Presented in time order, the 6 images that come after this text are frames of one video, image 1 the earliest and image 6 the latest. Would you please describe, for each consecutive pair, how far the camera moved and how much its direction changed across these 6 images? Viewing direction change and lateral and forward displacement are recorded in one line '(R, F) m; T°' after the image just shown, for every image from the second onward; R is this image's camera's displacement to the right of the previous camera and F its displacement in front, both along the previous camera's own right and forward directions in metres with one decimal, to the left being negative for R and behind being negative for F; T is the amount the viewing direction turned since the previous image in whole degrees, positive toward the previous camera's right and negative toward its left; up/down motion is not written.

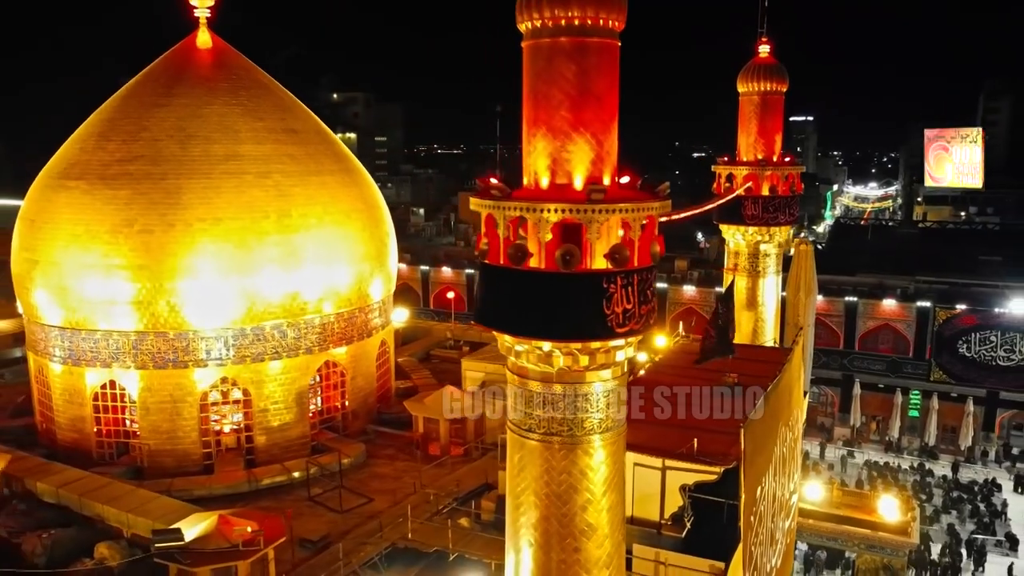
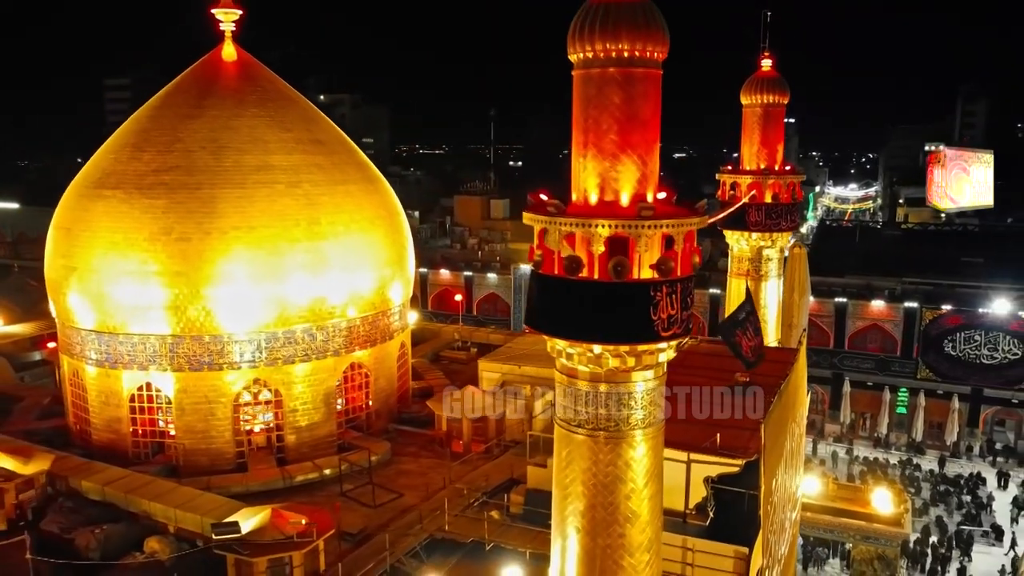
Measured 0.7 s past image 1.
(-0.5, -0.5) m; +1°
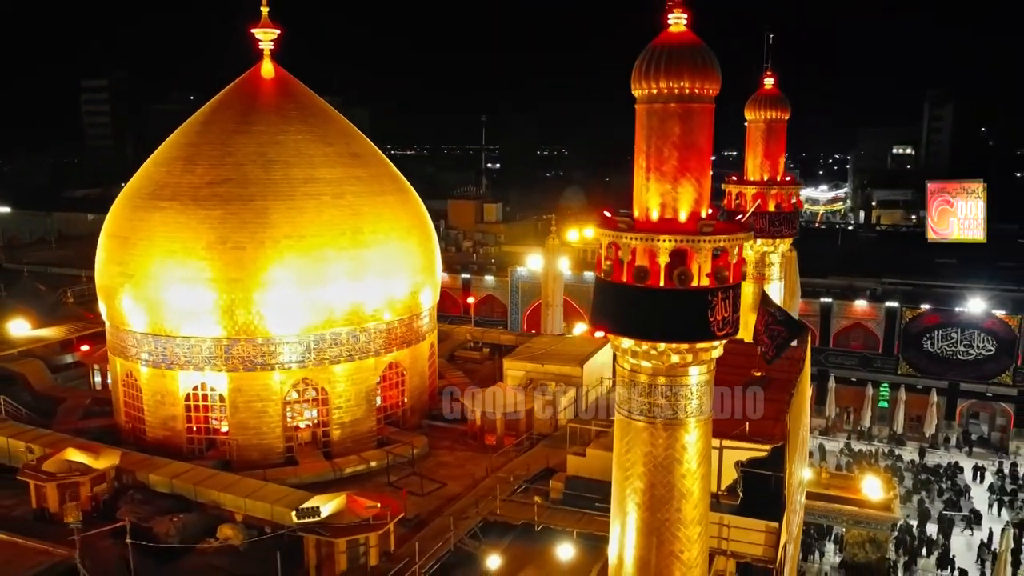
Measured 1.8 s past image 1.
(-0.8, -0.8) m; +2°
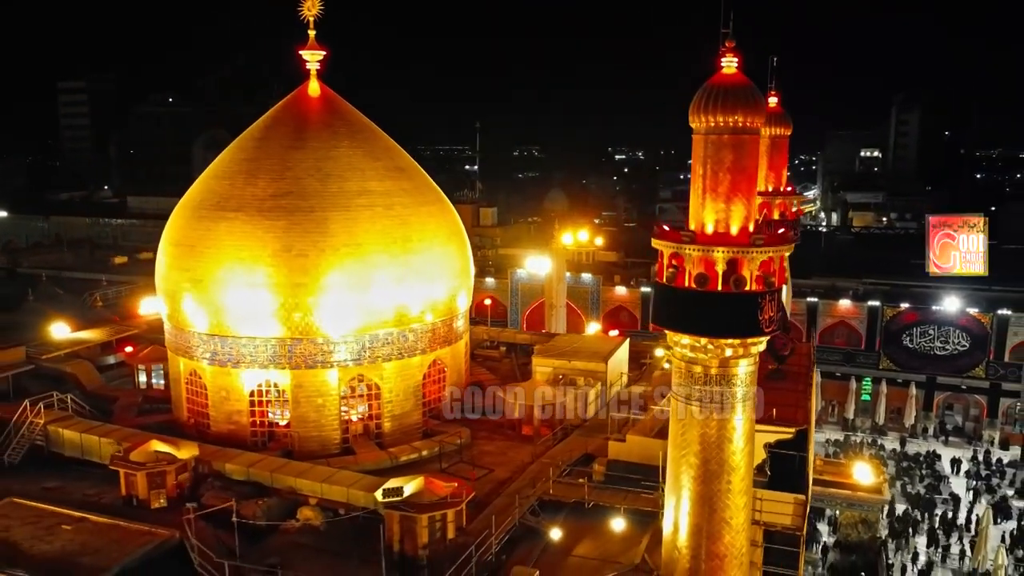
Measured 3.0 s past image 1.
(-1.0, -1.0) m; +2°
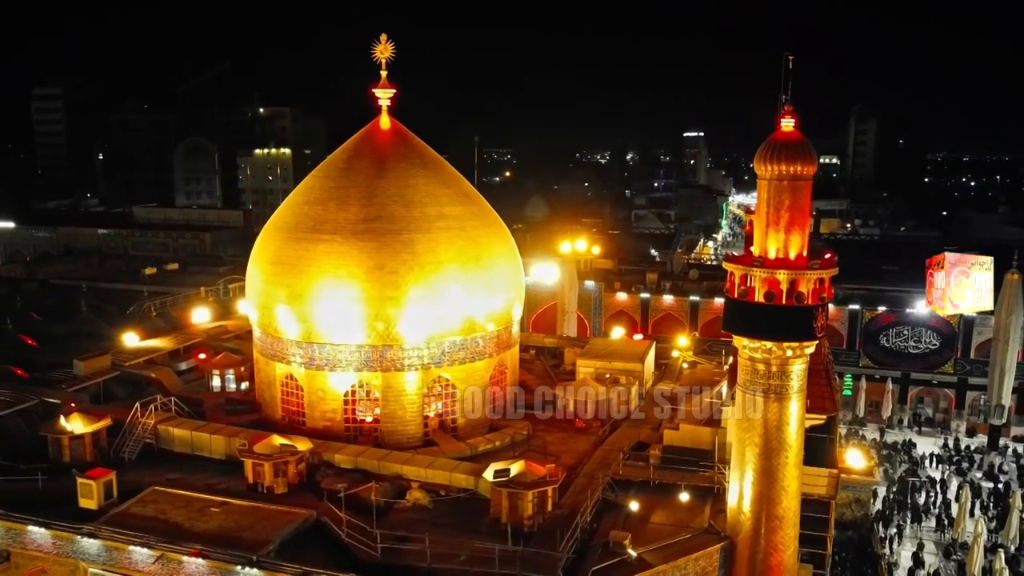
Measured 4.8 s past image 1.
(-1.6, -1.7) m; +3°
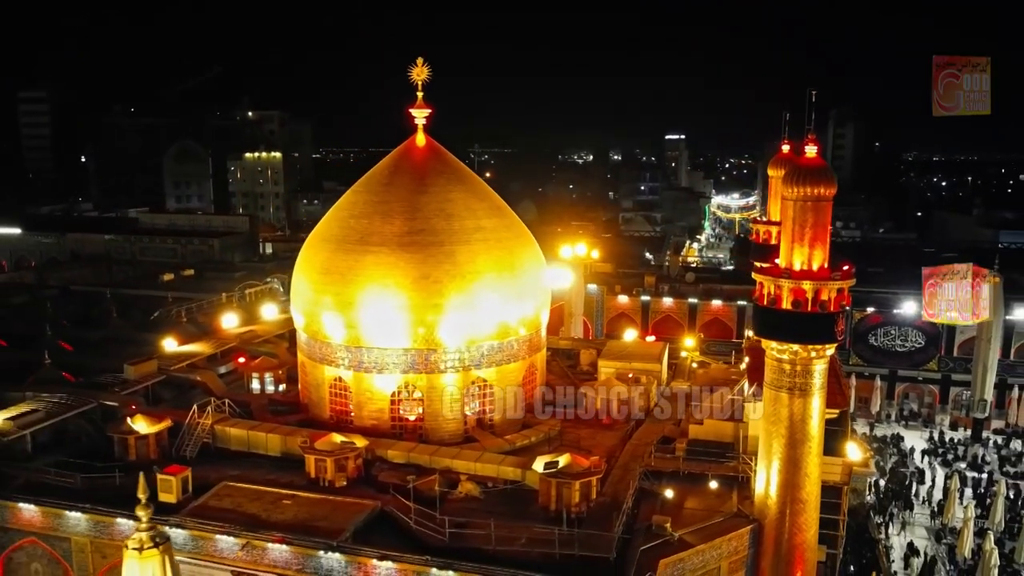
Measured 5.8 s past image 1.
(-1.0, -1.1) m; +2°
